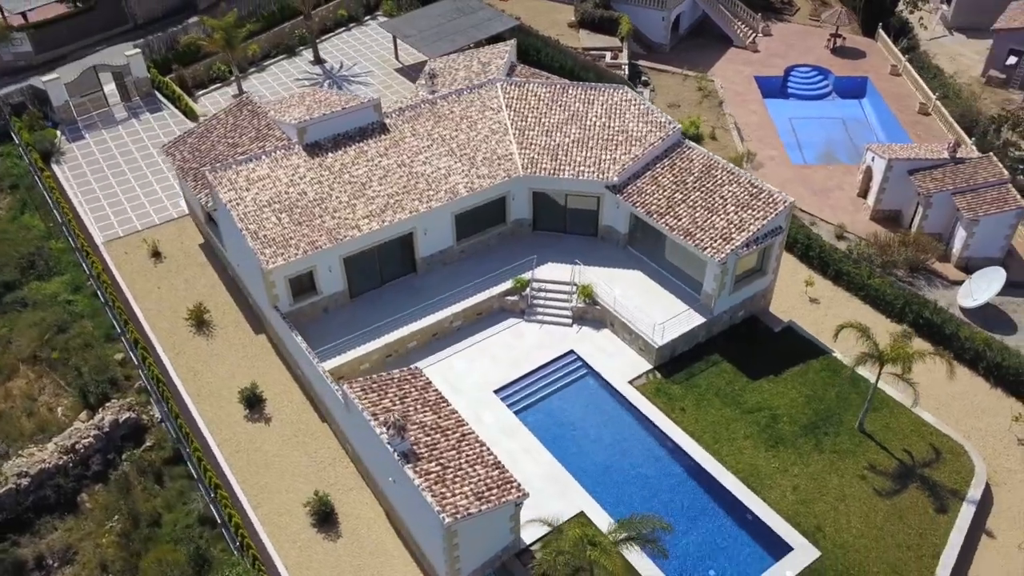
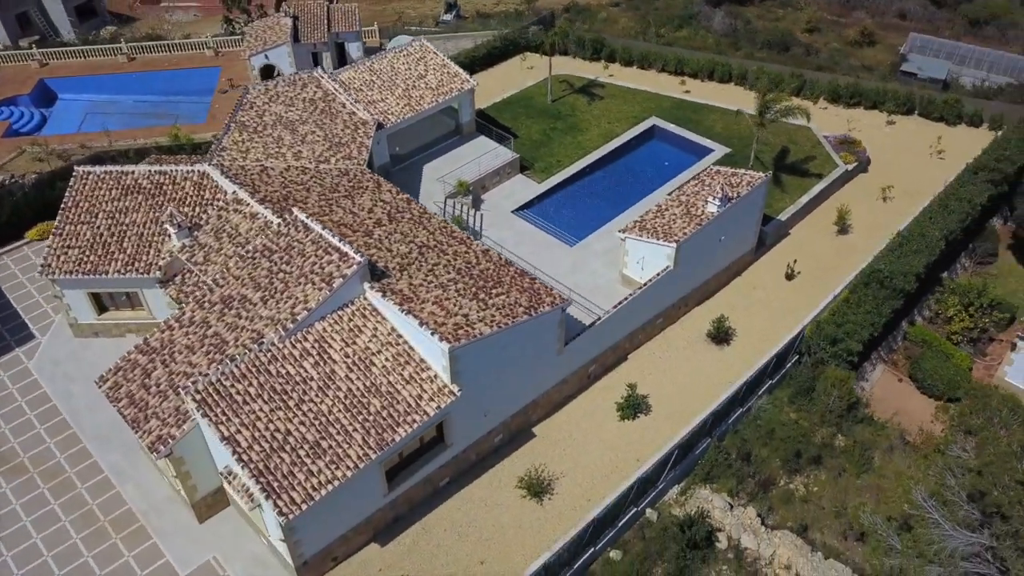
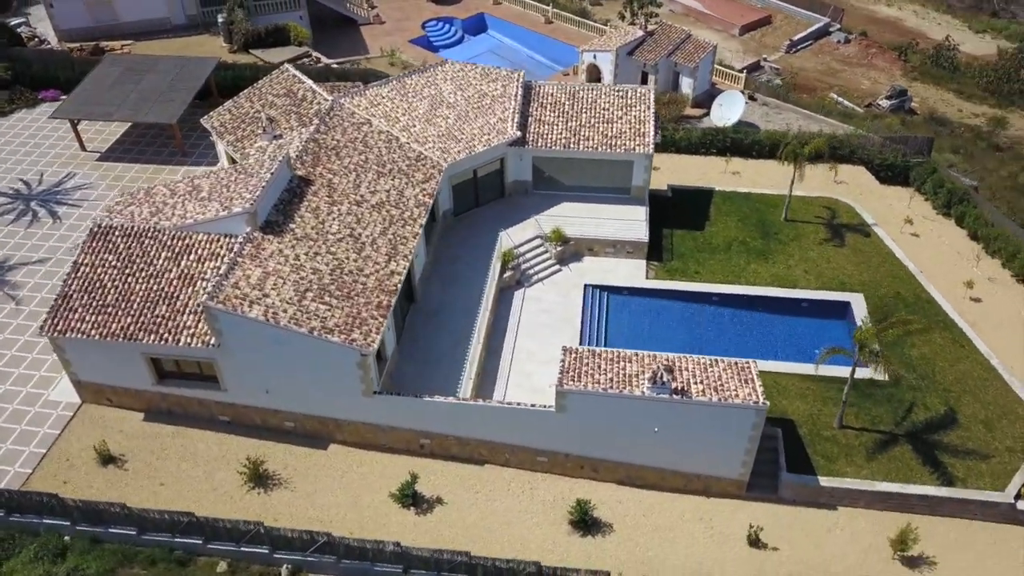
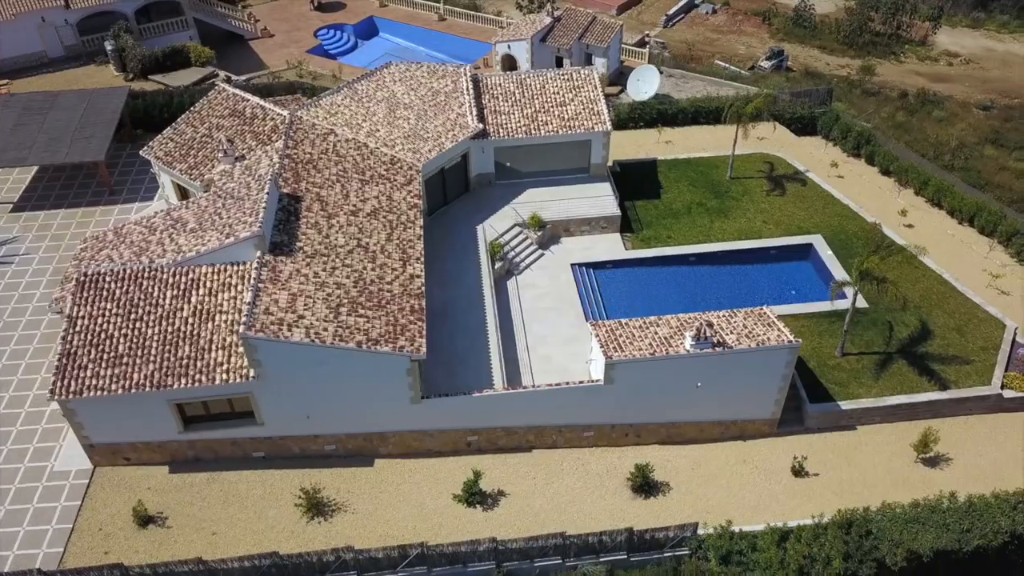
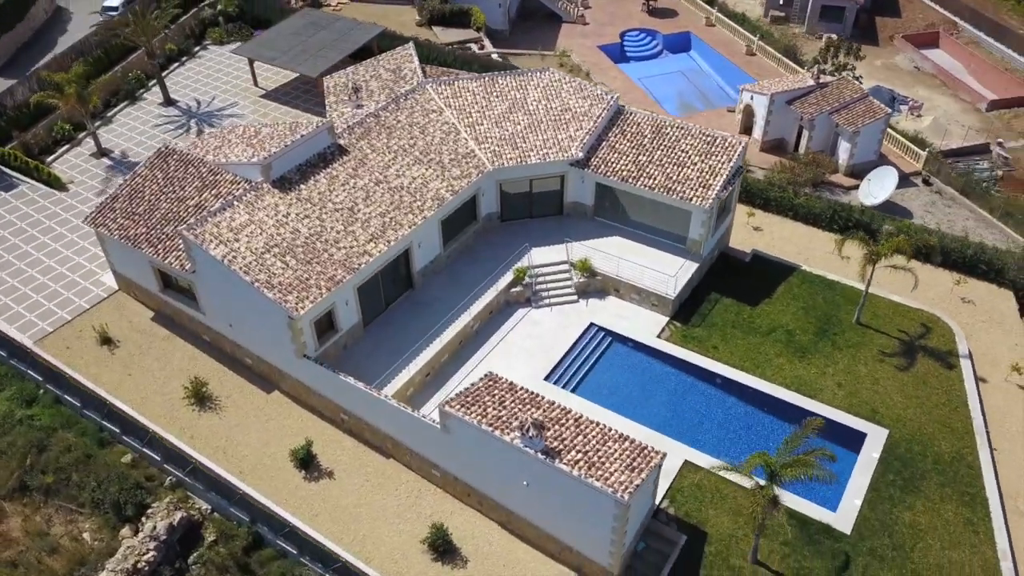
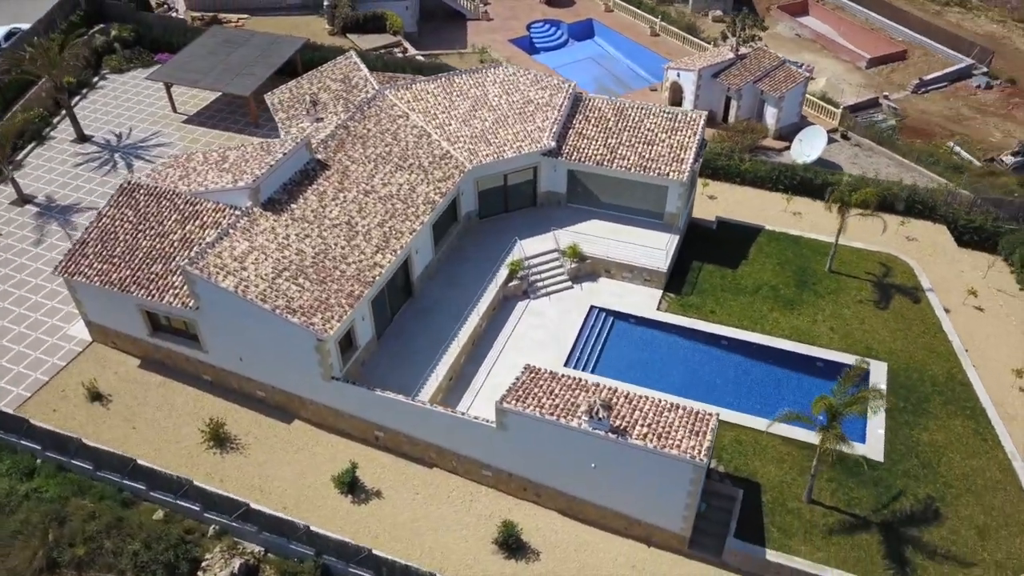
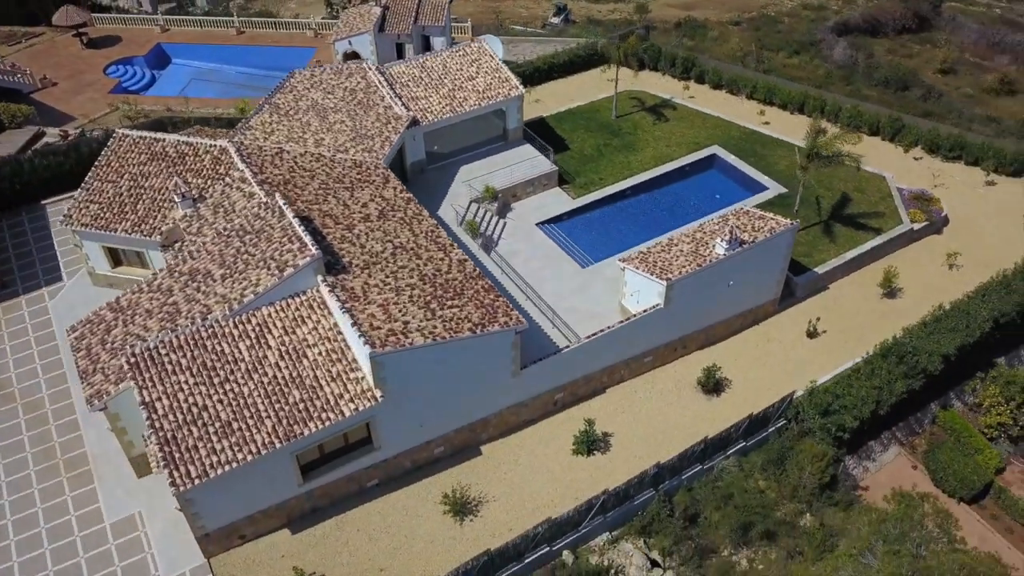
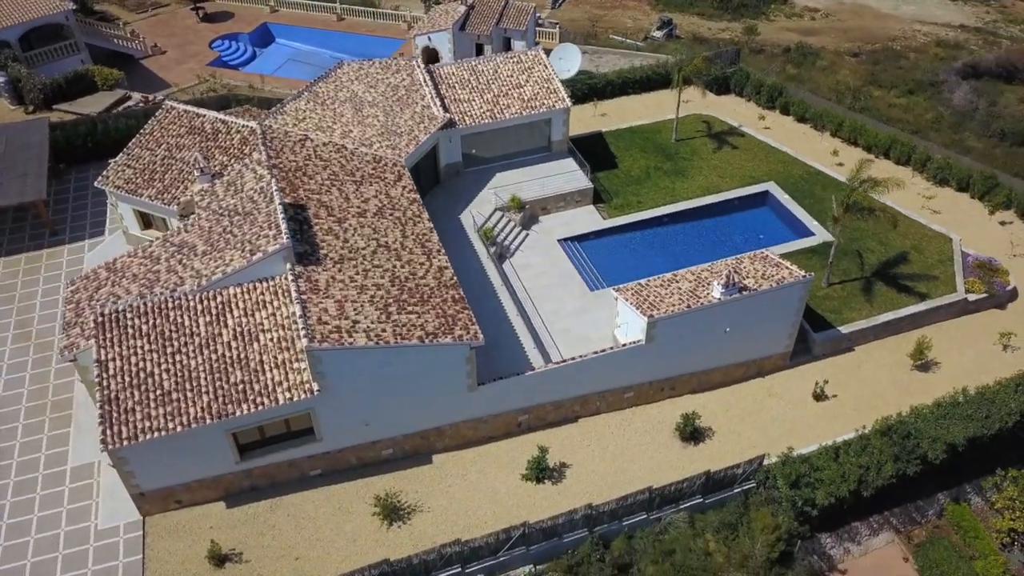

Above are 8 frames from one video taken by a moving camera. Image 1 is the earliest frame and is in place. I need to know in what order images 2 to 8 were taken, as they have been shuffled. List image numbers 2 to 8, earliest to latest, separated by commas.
5, 6, 3, 4, 8, 7, 2
